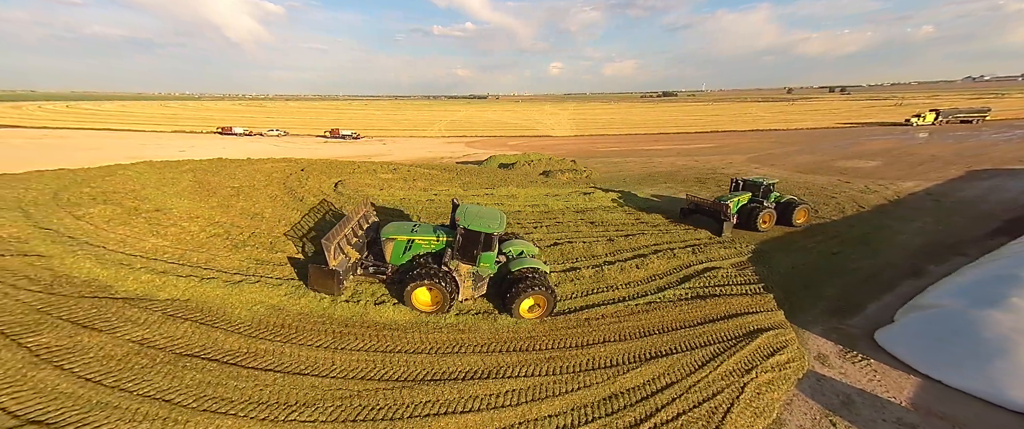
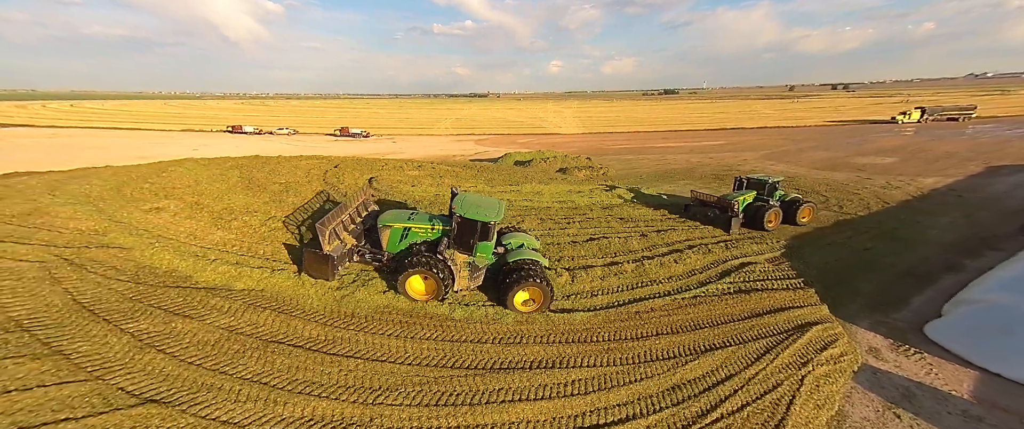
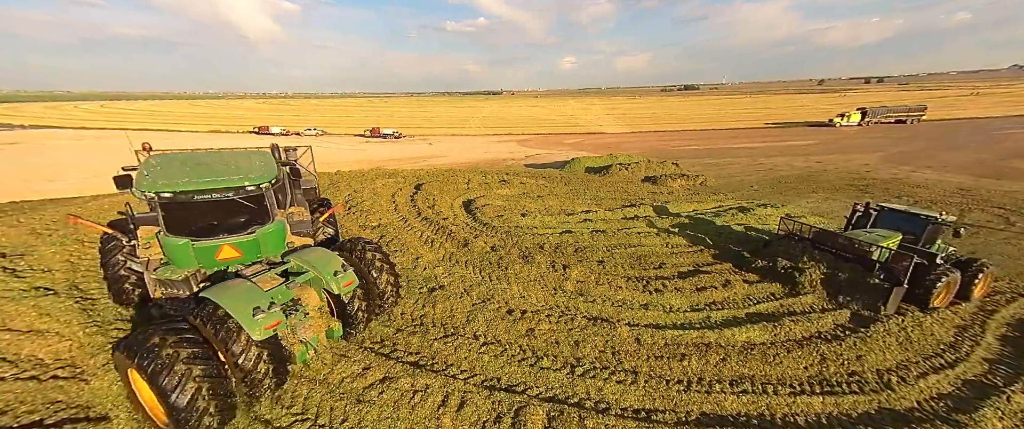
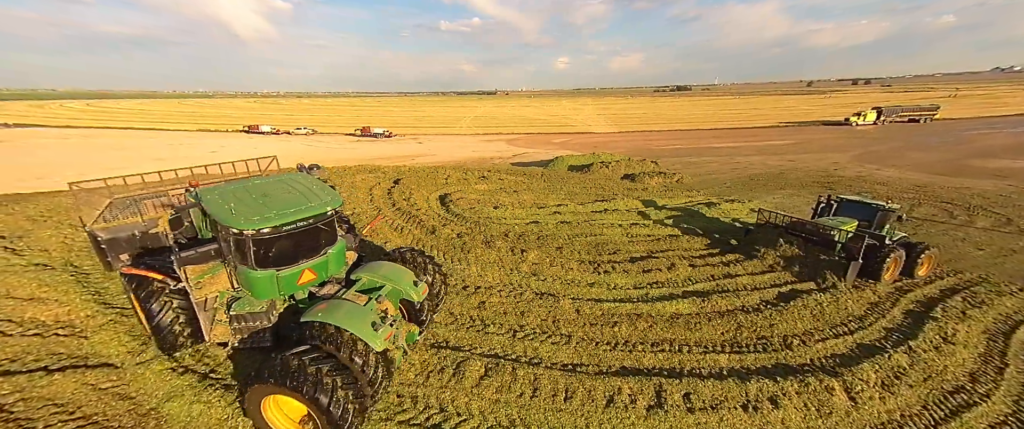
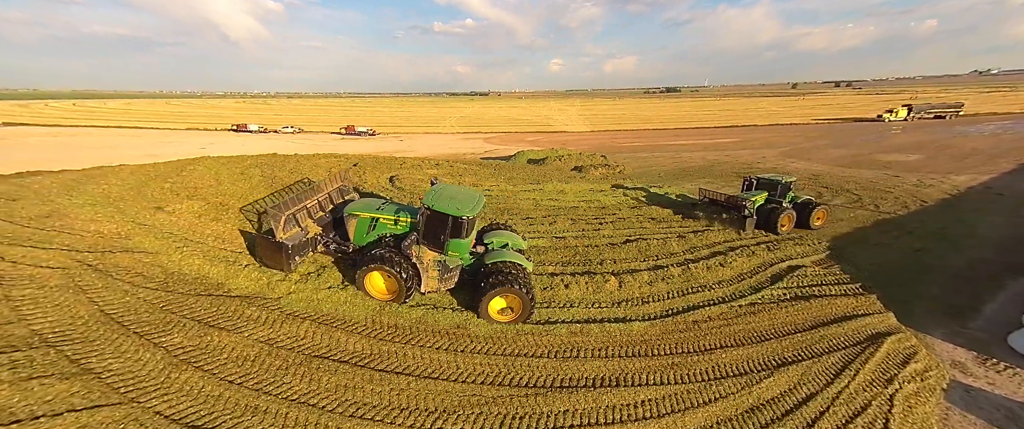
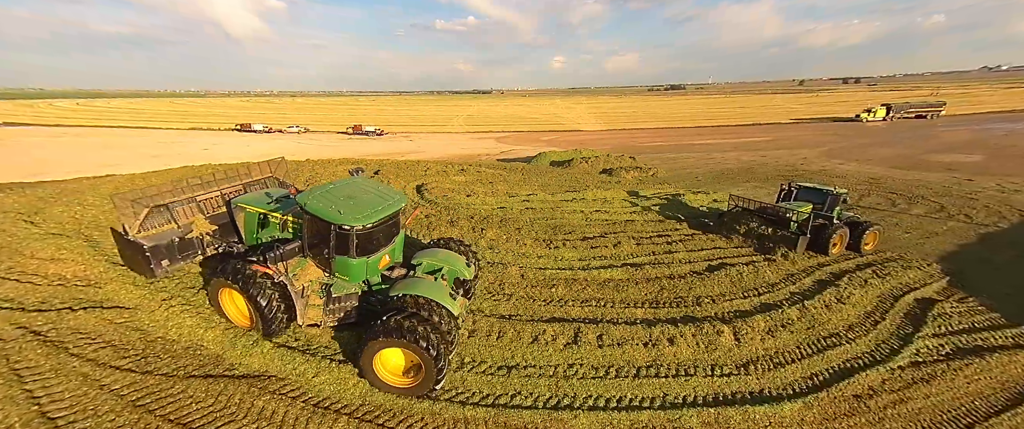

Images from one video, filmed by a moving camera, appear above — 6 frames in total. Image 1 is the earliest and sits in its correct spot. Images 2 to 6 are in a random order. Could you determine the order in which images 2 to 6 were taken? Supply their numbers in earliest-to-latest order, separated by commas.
2, 5, 6, 4, 3
